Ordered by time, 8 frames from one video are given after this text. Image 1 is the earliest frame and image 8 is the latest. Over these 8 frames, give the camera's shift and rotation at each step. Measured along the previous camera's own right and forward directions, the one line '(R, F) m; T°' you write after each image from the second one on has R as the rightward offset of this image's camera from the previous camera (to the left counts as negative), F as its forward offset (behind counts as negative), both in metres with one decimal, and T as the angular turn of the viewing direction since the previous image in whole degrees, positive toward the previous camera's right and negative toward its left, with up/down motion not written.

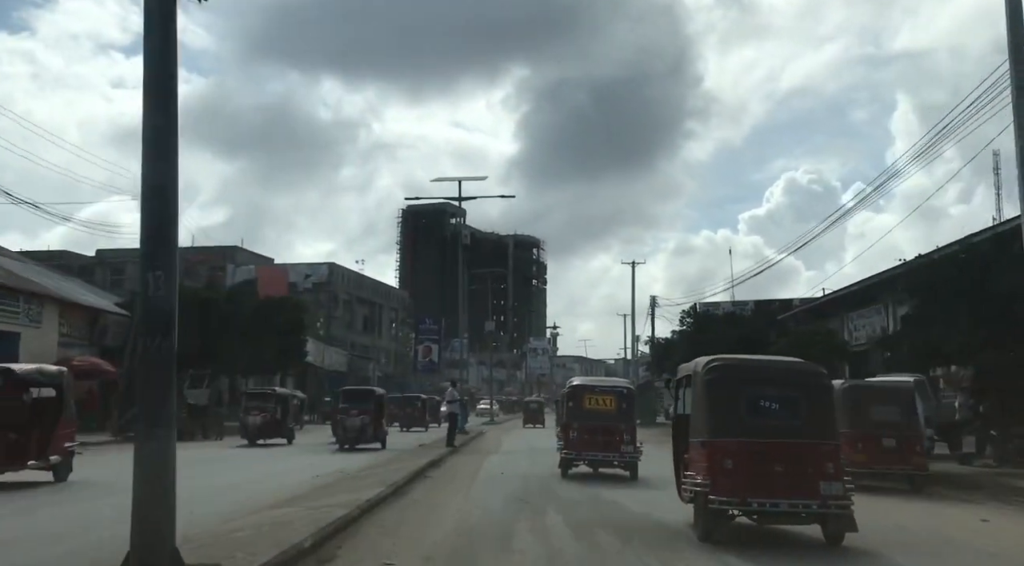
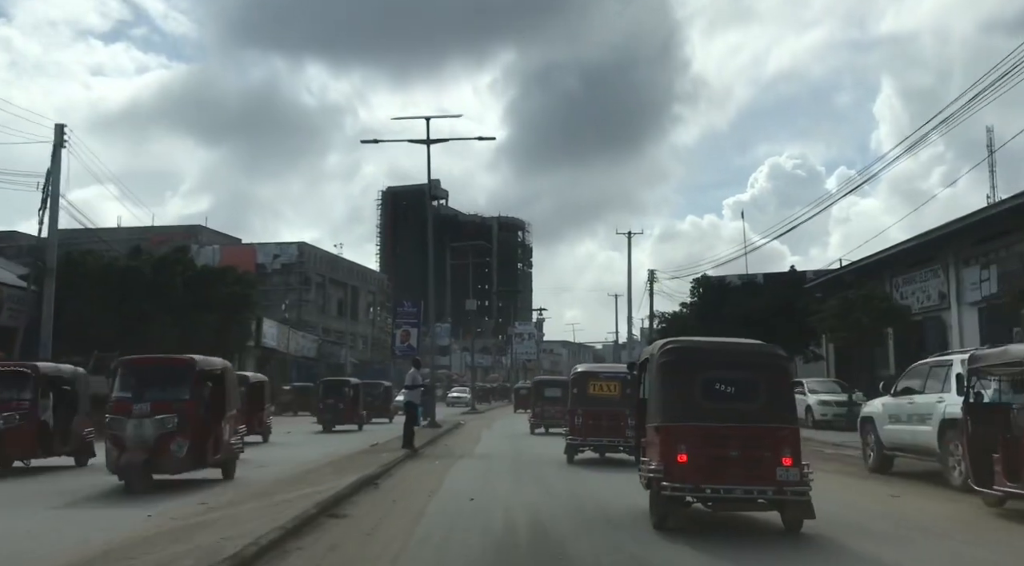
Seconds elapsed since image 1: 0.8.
(+0.1, +4.4) m; +1°
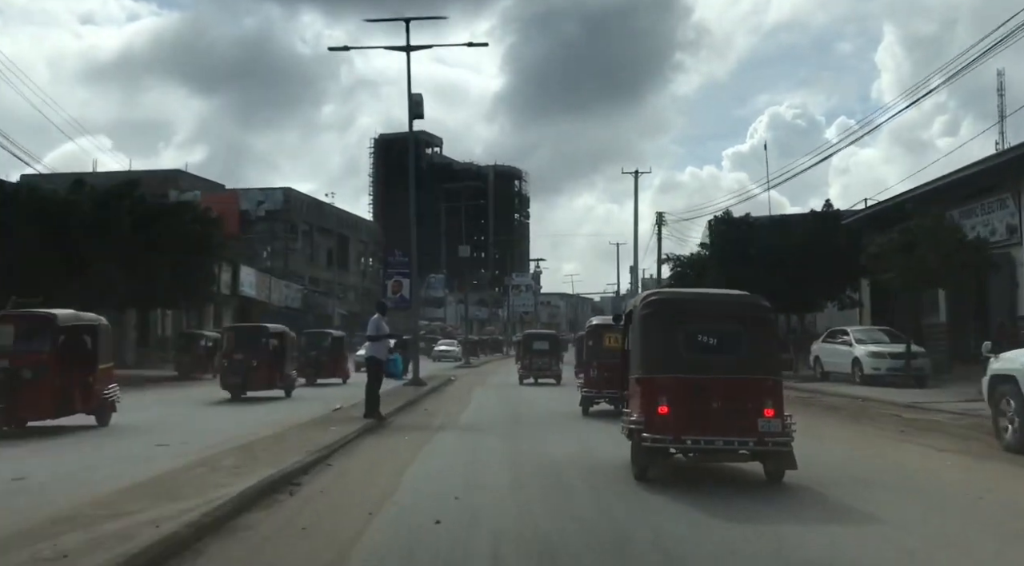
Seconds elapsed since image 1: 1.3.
(0.0, +3.0) m; 0°
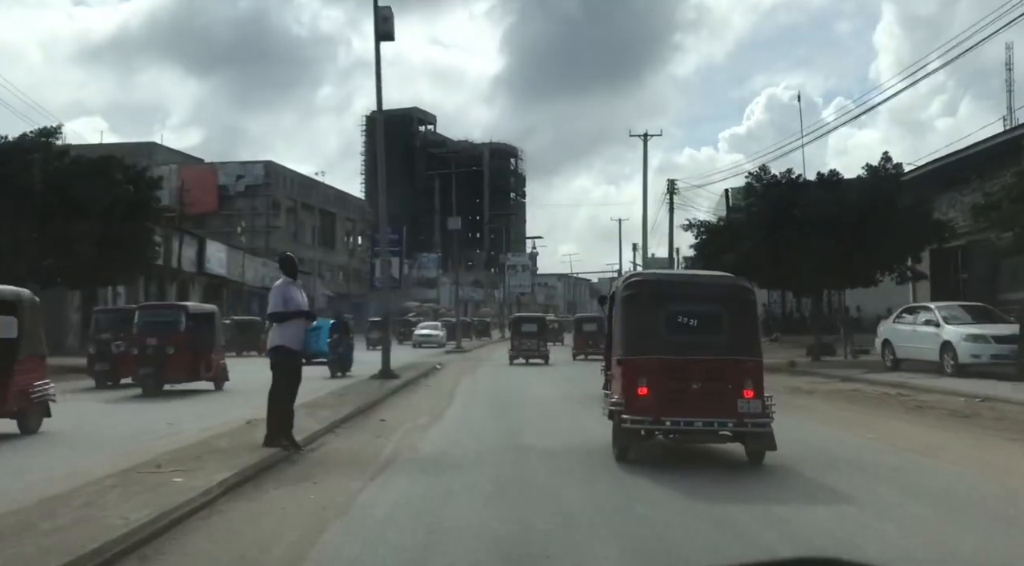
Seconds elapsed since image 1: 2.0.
(0.0, +3.6) m; 0°
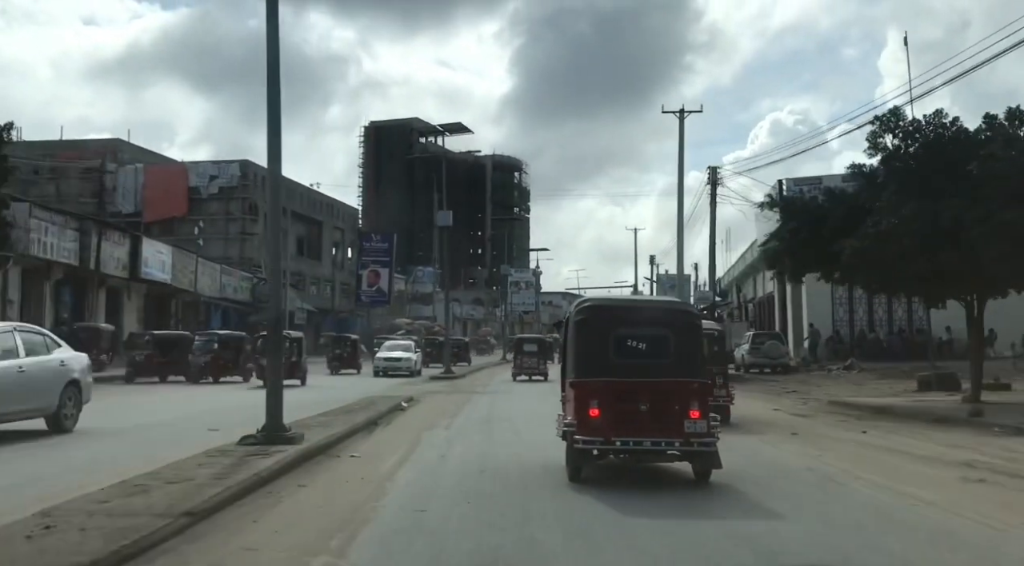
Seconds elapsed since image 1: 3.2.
(0.0, +6.3) m; 0°
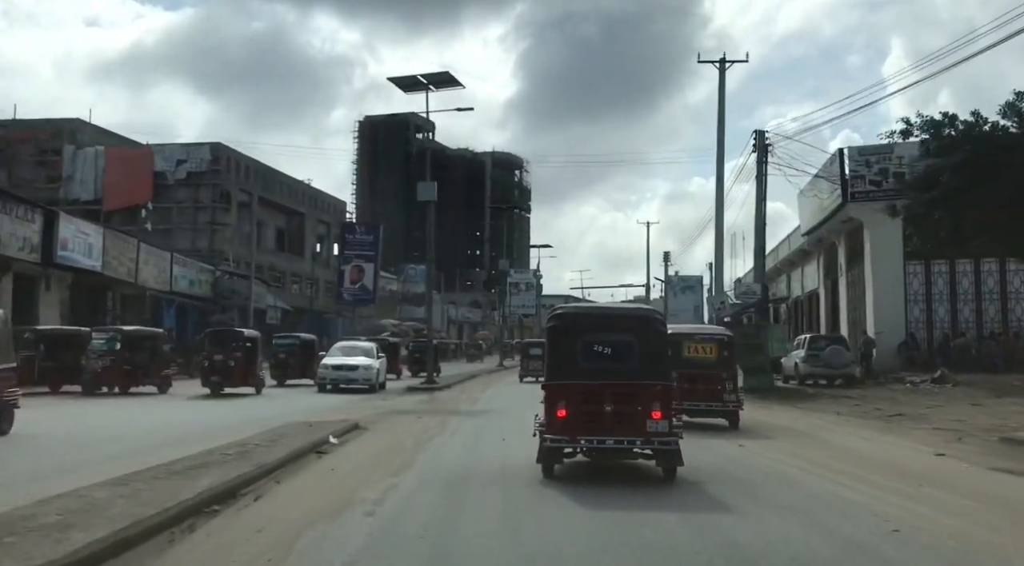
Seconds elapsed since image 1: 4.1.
(0.0, +5.0) m; 0°
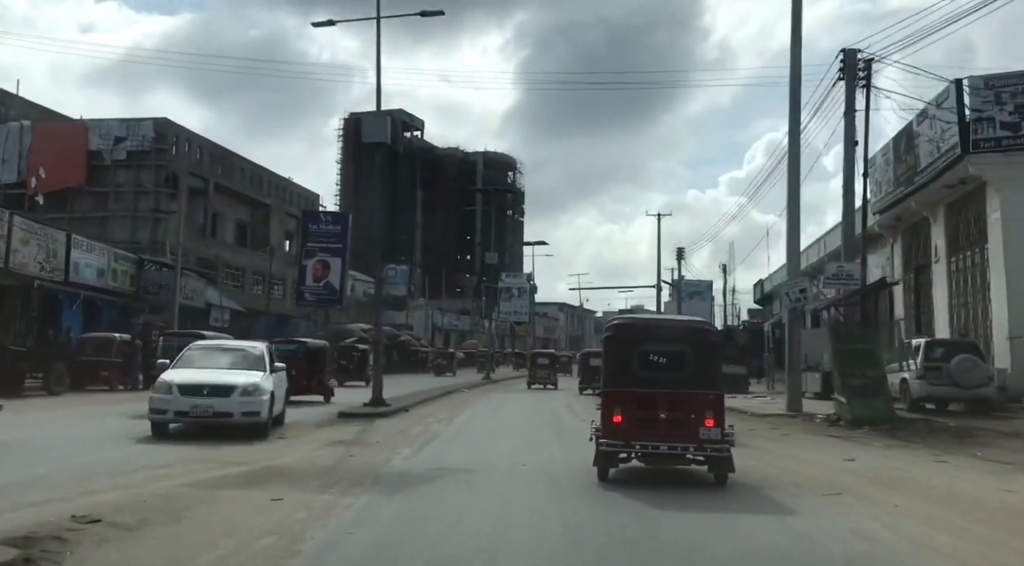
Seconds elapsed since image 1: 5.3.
(+0.2, +6.4) m; 0°
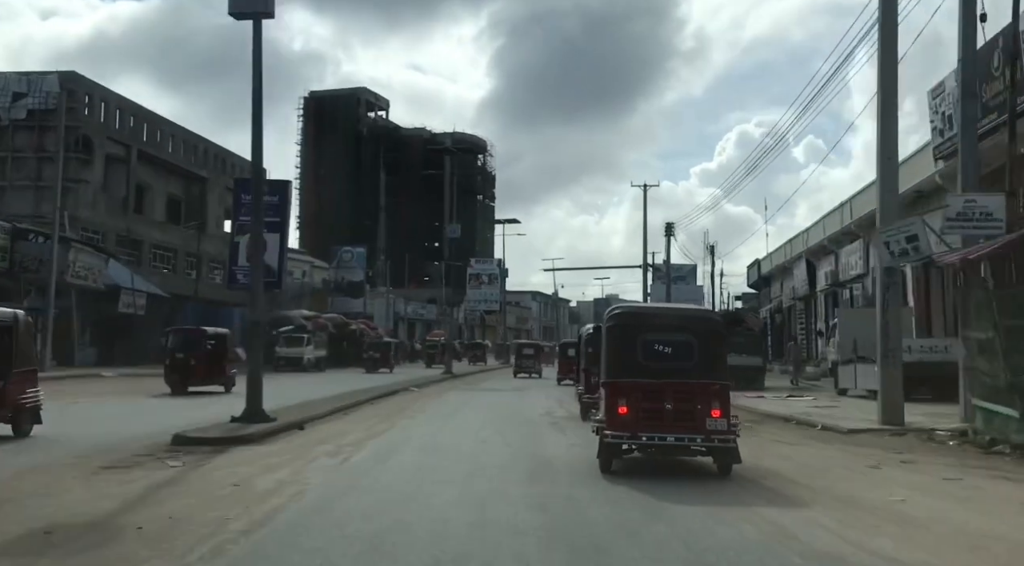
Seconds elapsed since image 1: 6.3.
(+0.2, +5.2) m; +2°
